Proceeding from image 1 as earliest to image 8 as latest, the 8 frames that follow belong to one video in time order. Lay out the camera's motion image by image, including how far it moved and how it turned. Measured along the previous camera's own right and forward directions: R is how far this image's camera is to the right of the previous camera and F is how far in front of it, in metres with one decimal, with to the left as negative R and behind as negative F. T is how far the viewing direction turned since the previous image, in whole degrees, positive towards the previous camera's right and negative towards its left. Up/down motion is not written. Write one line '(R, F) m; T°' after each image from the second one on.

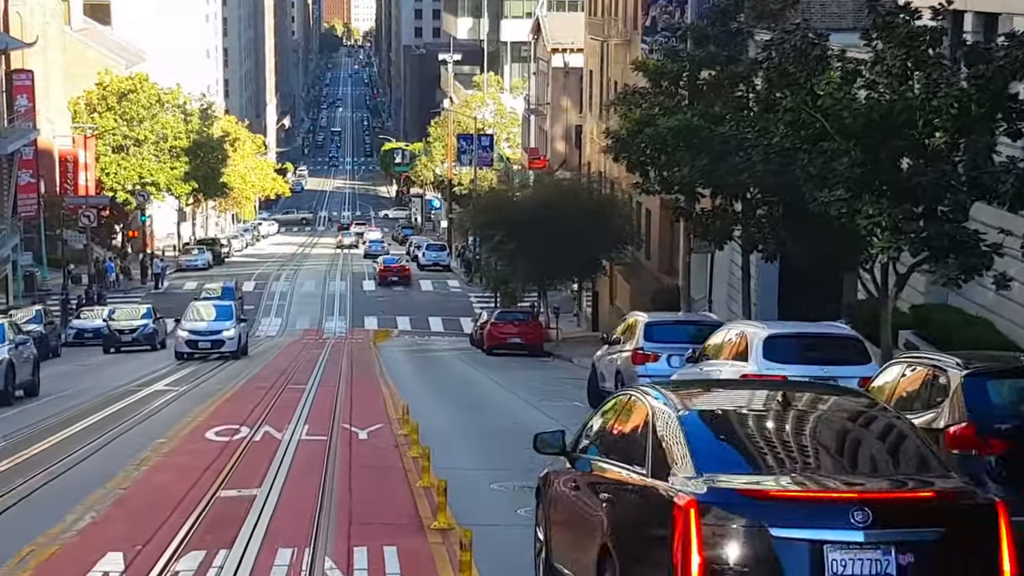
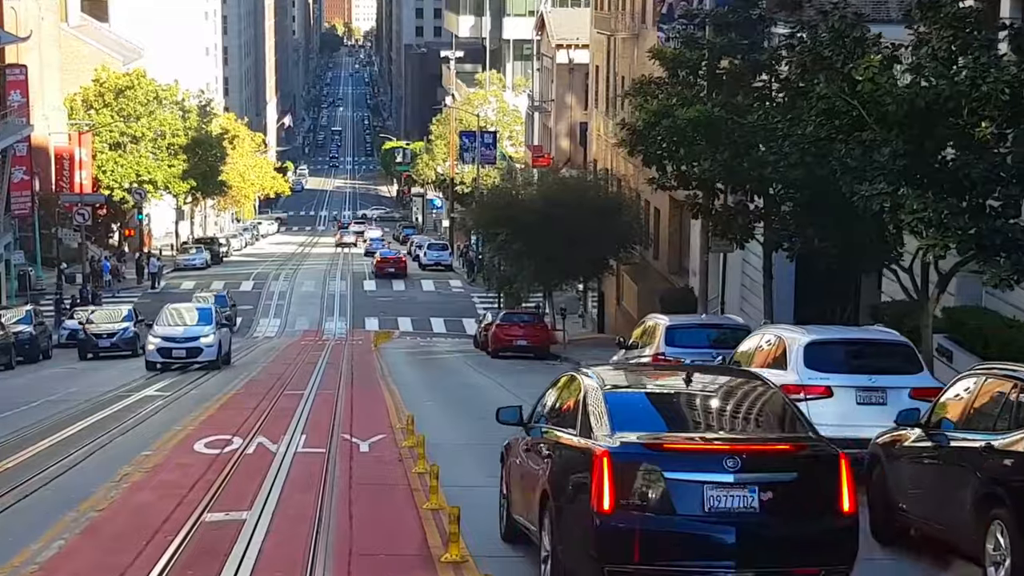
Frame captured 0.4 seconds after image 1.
(-0.1, +1.3) m; 0°
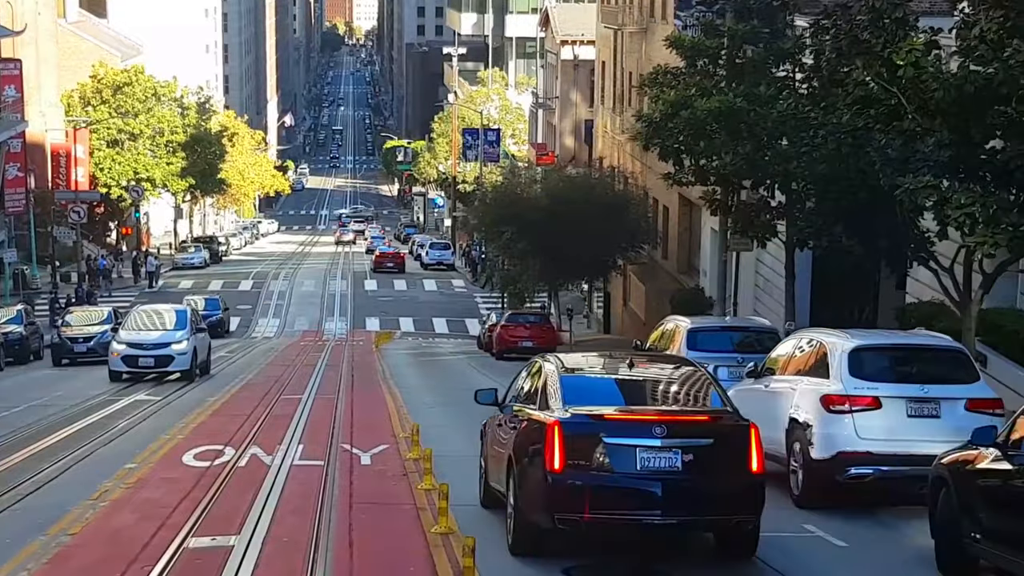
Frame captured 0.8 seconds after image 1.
(-0.1, +1.2) m; 0°
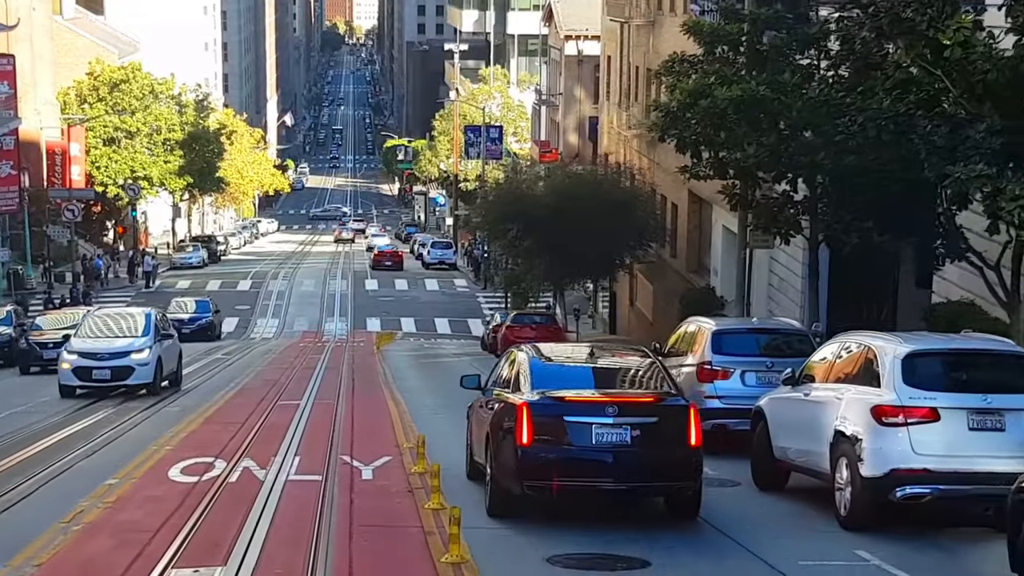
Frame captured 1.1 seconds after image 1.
(-0.1, +1.2) m; 0°
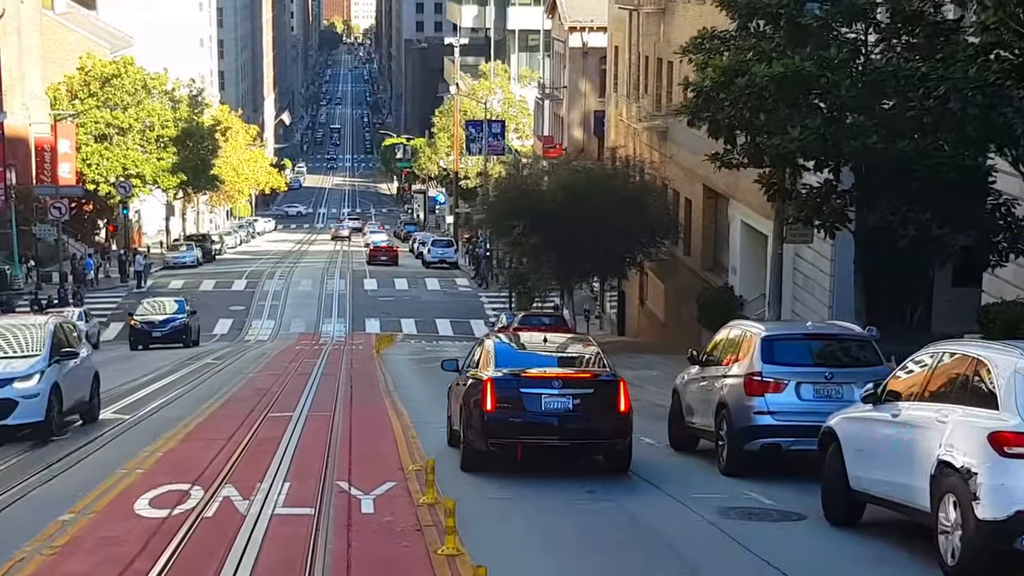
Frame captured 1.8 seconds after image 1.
(-0.2, +2.1) m; 0°
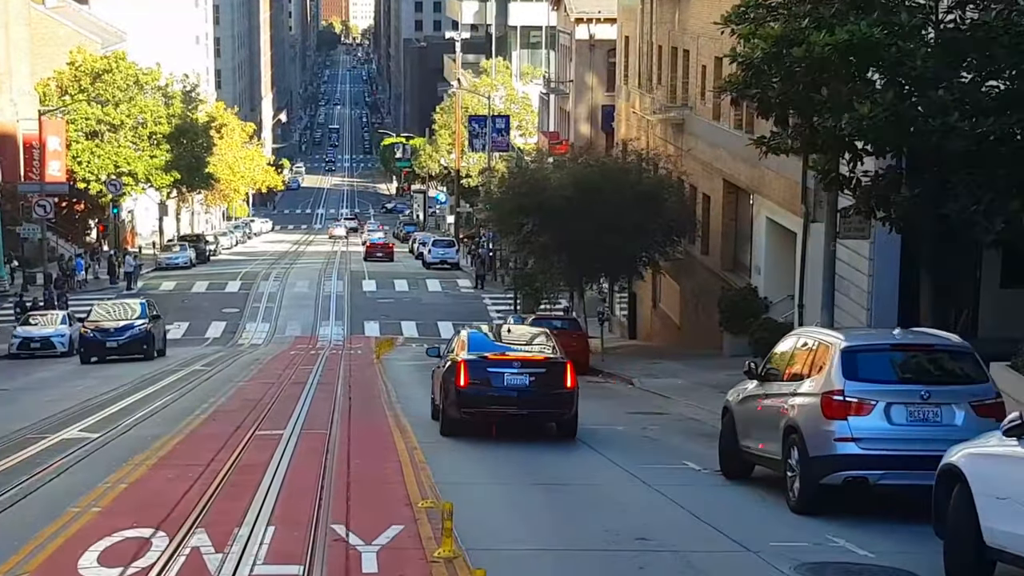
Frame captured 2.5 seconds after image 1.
(-0.2, +2.4) m; 0°
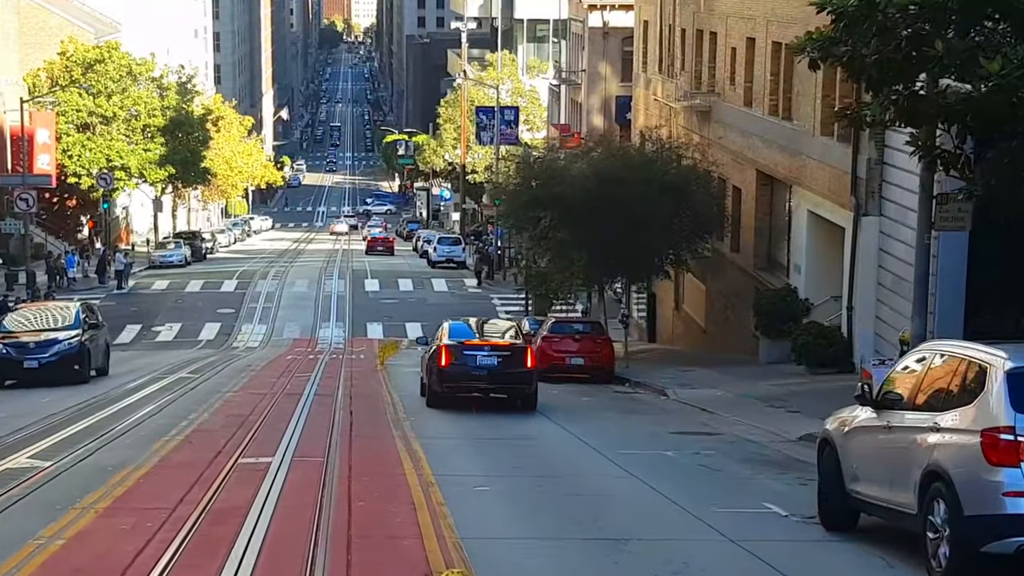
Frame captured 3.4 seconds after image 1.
(-0.3, +3.0) m; 0°
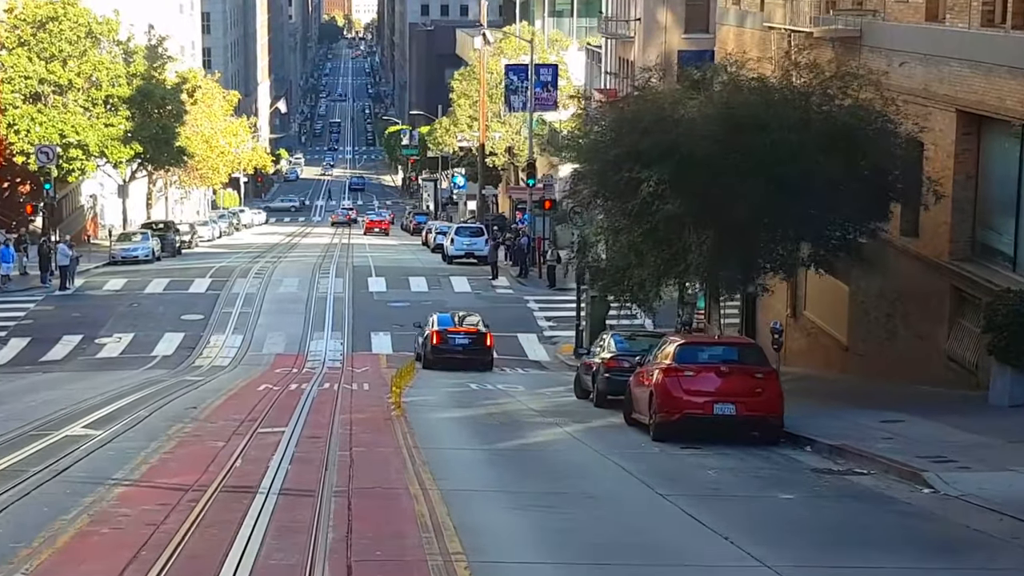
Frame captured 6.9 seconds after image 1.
(-1.1, +11.9) m; 0°
